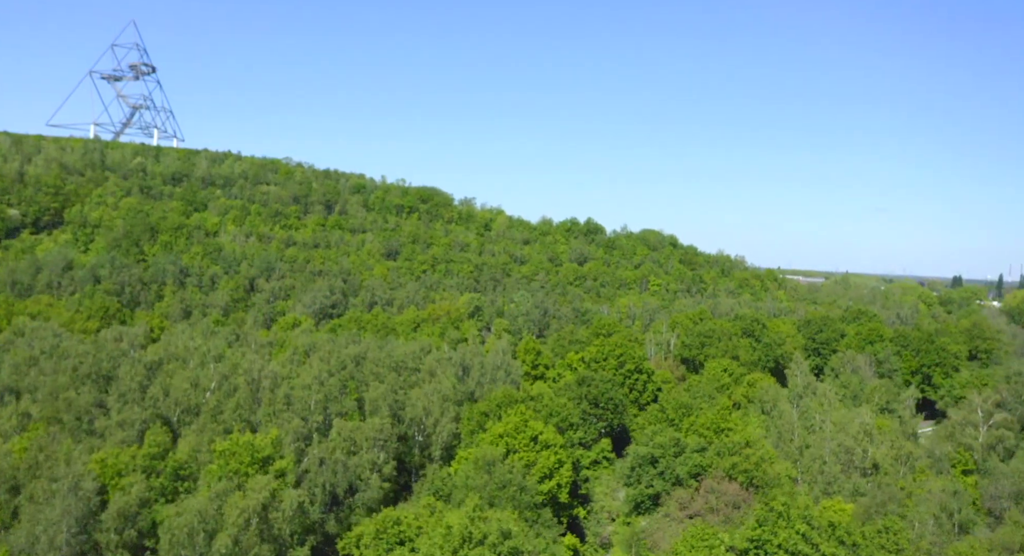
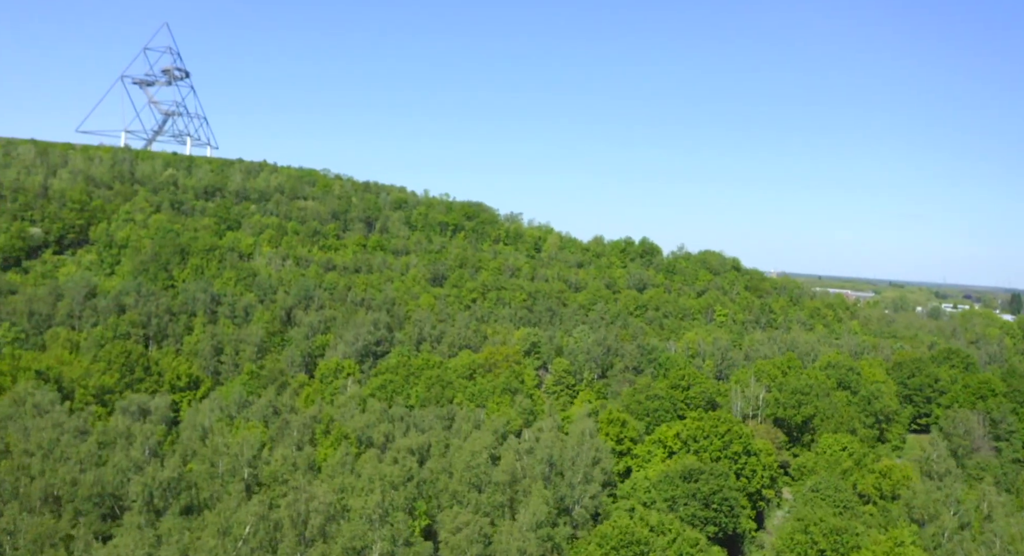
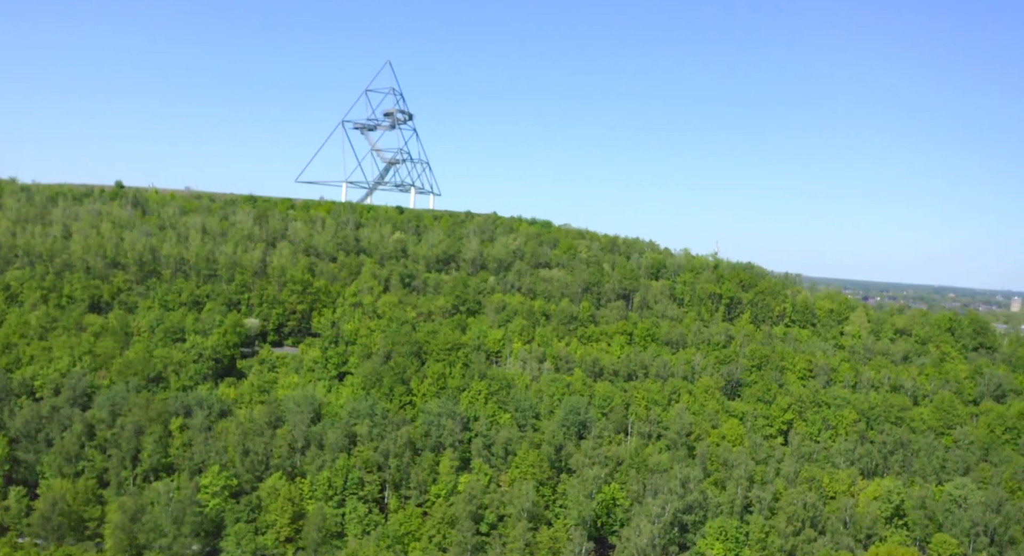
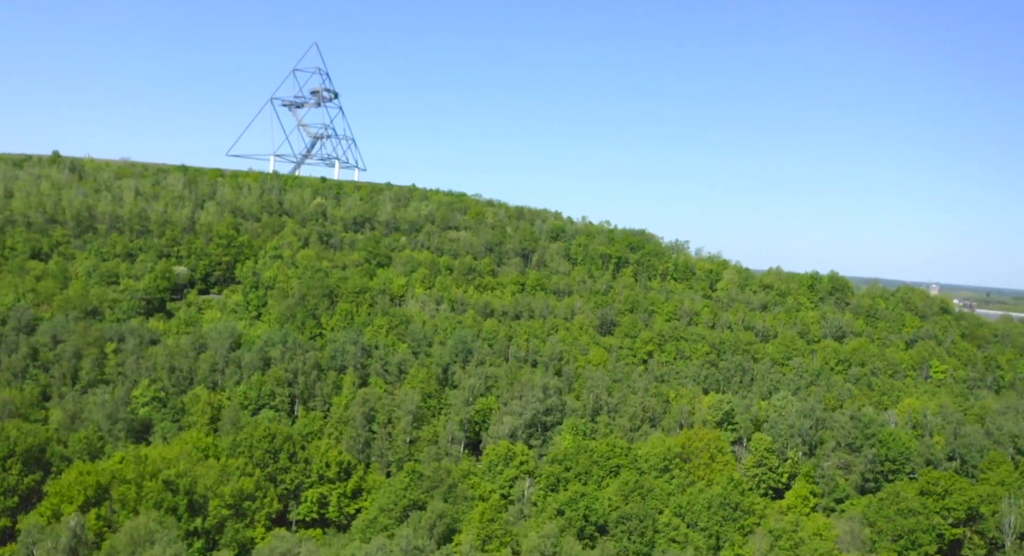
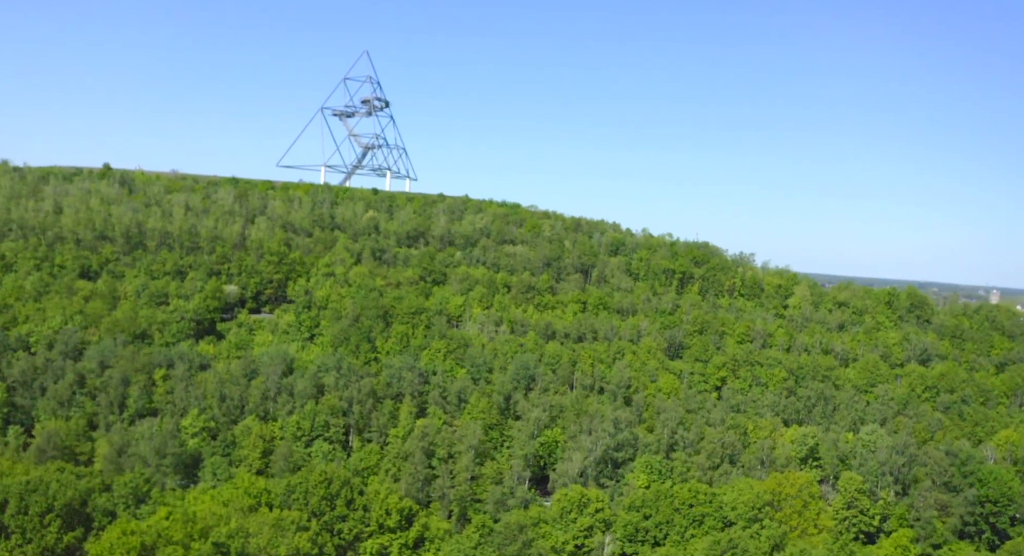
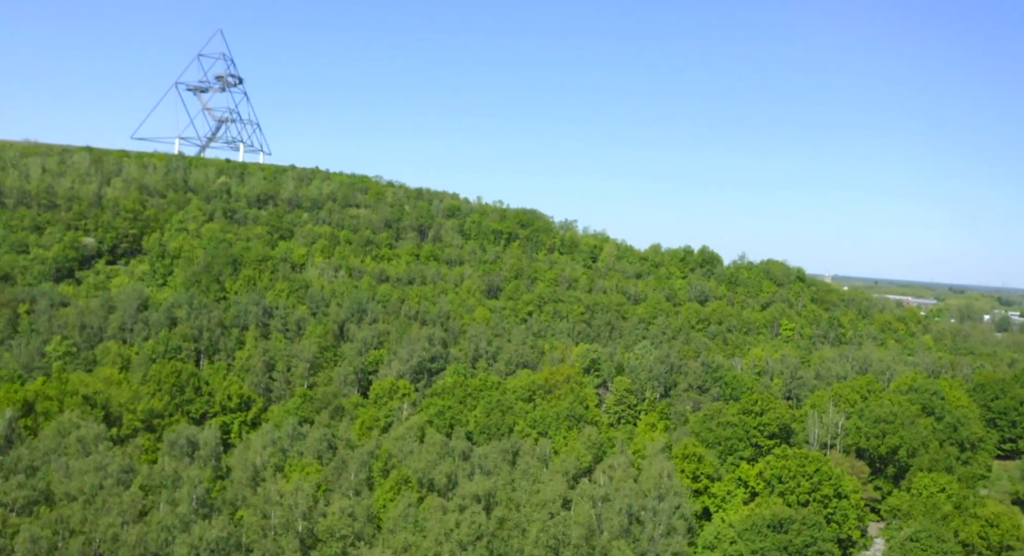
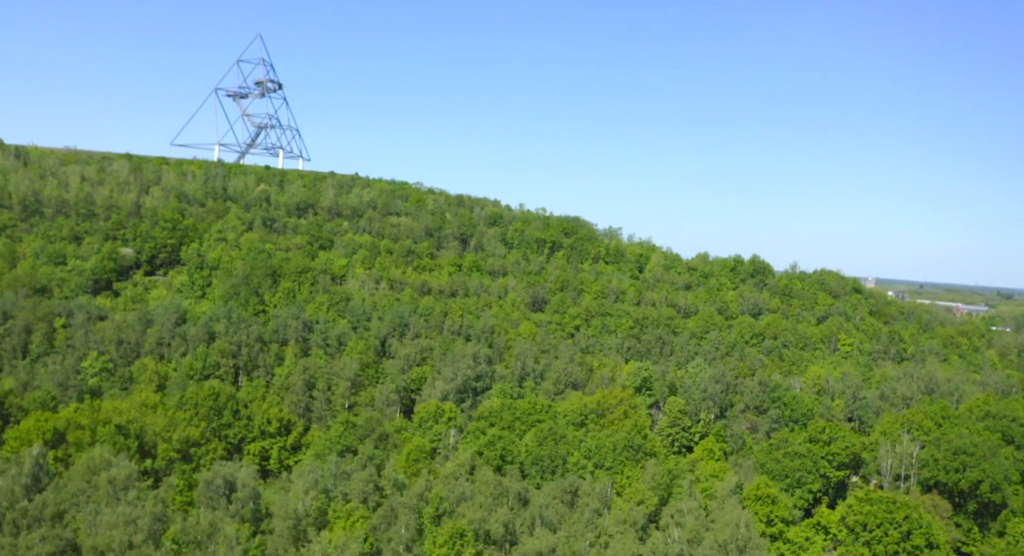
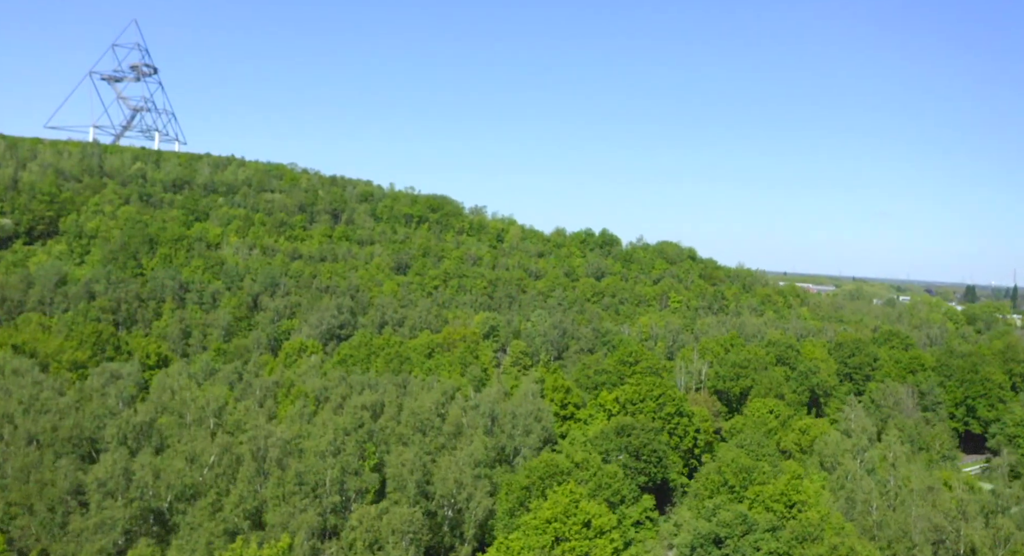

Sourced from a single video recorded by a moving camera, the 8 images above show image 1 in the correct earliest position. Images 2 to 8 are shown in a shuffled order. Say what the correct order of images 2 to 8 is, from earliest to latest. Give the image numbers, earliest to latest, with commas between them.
8, 2, 6, 7, 4, 5, 3
